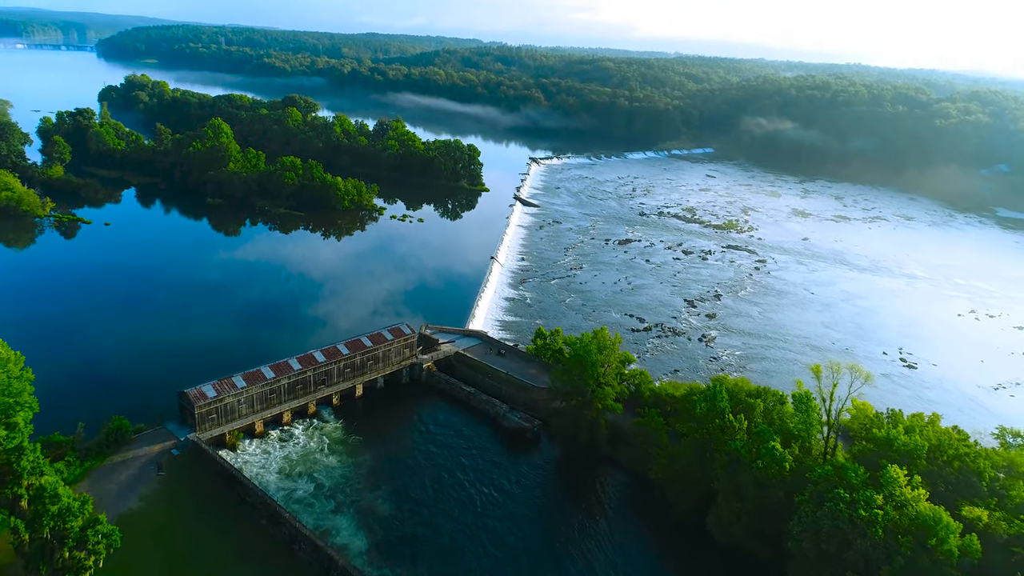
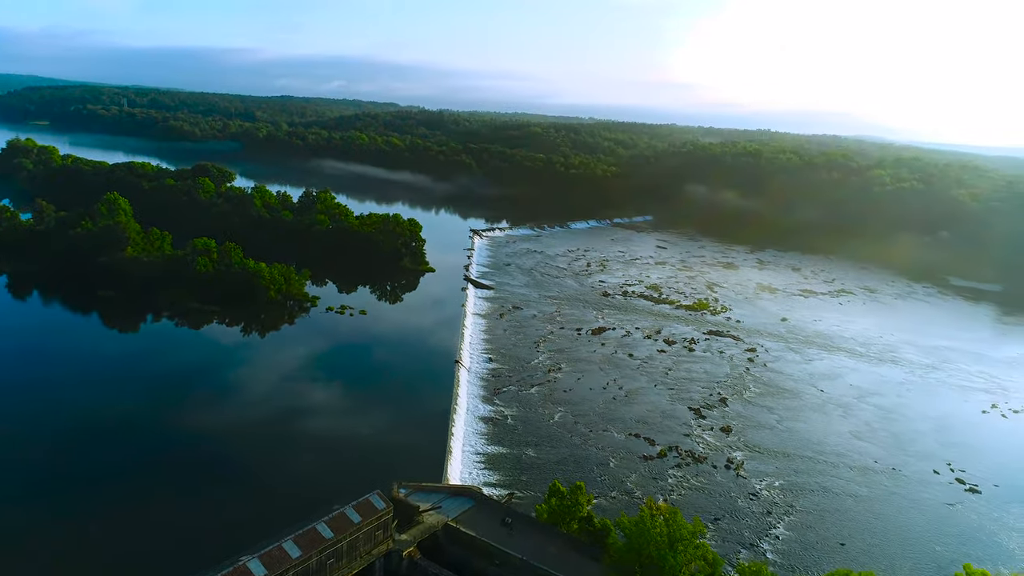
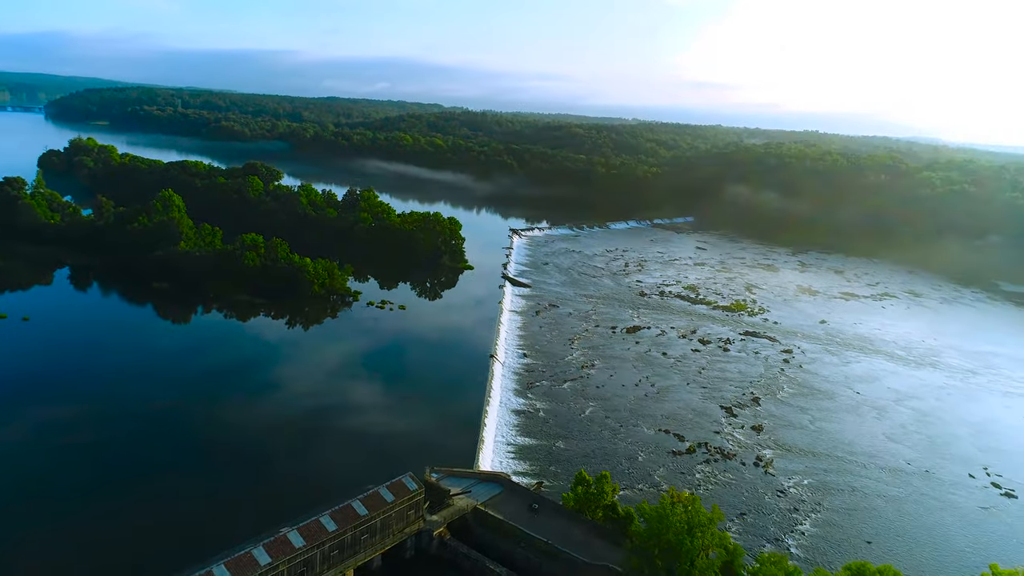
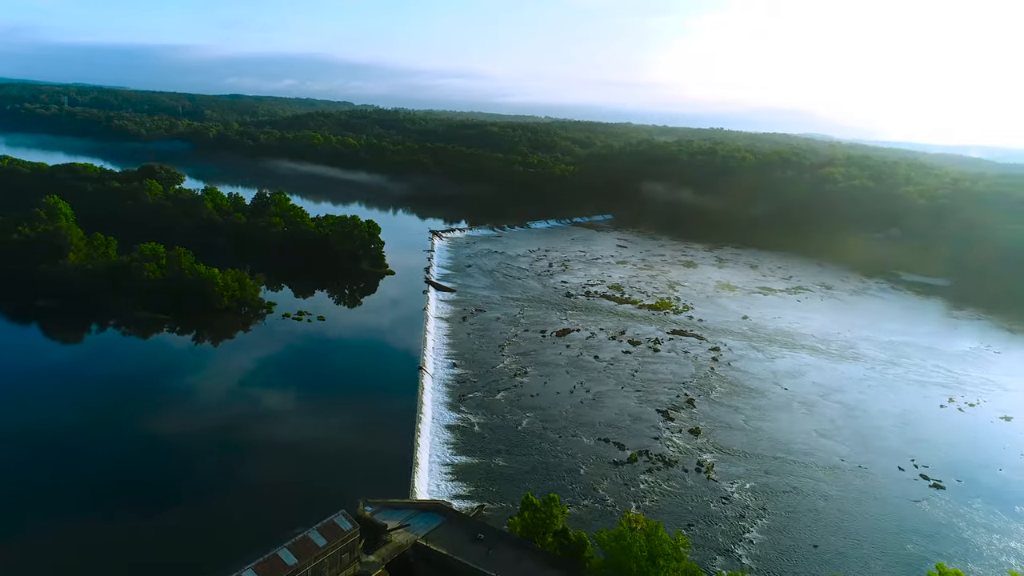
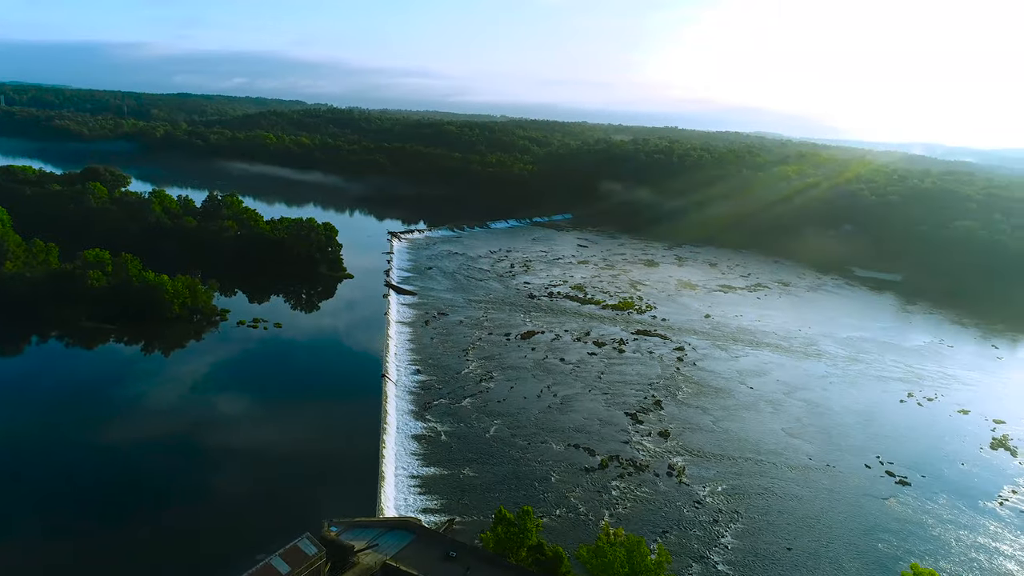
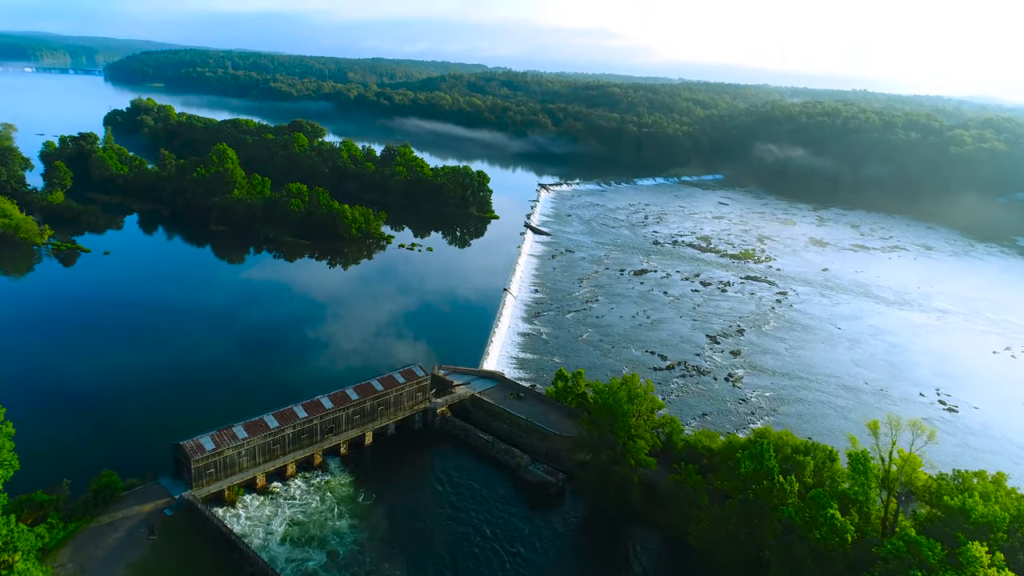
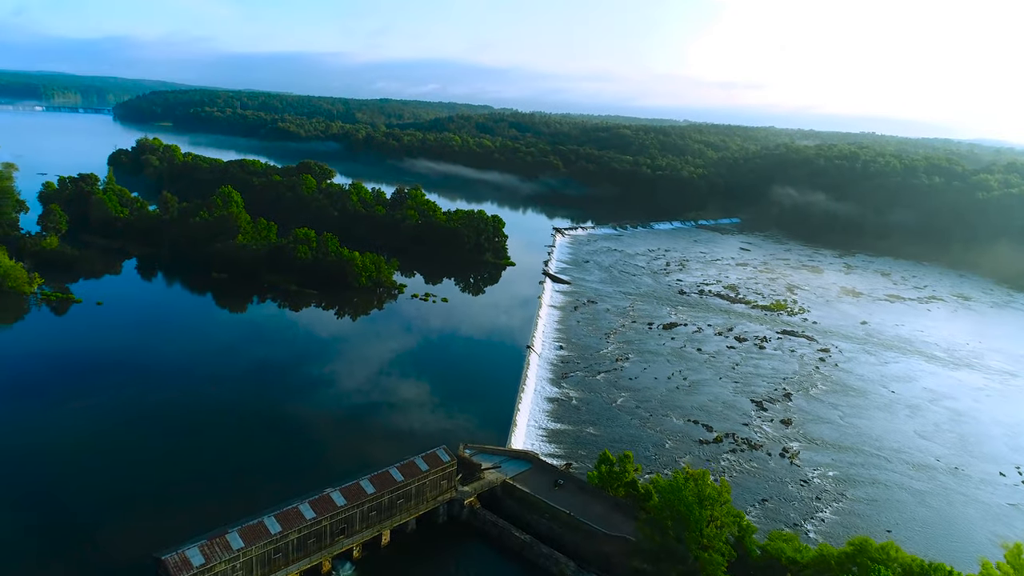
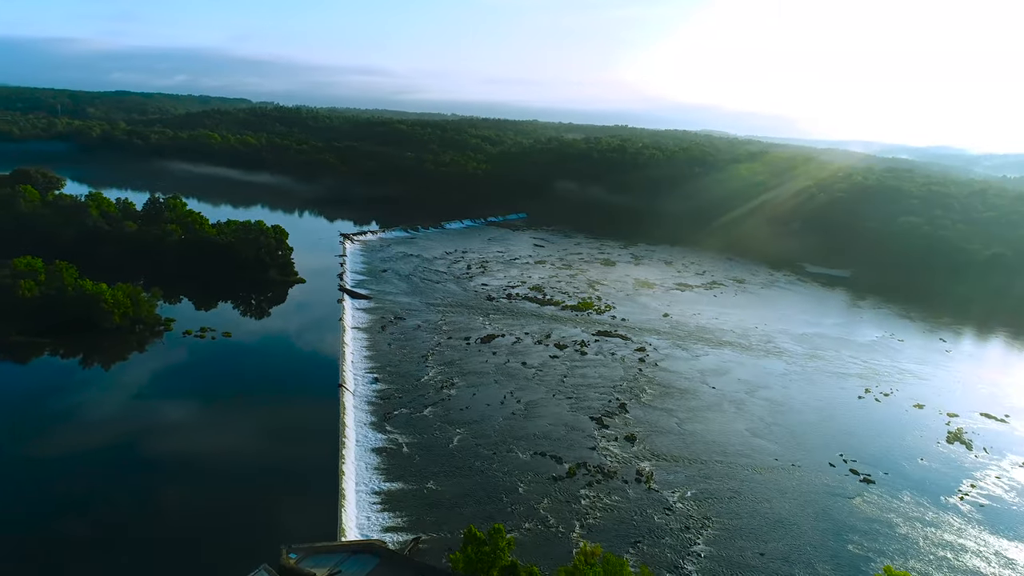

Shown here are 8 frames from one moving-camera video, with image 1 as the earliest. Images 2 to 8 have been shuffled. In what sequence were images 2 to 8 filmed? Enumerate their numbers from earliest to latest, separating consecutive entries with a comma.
6, 7, 3, 2, 4, 5, 8
